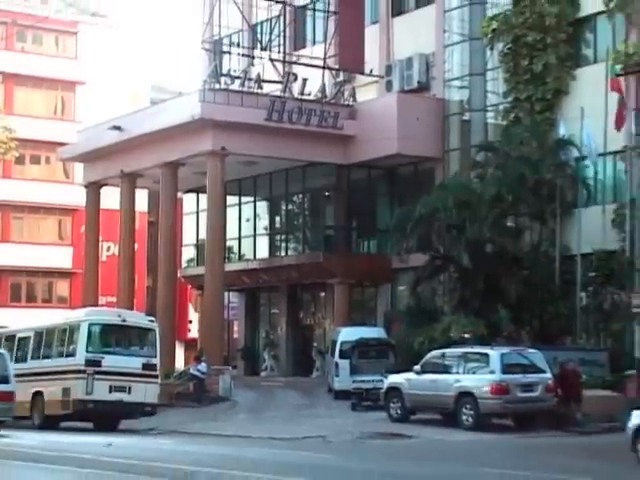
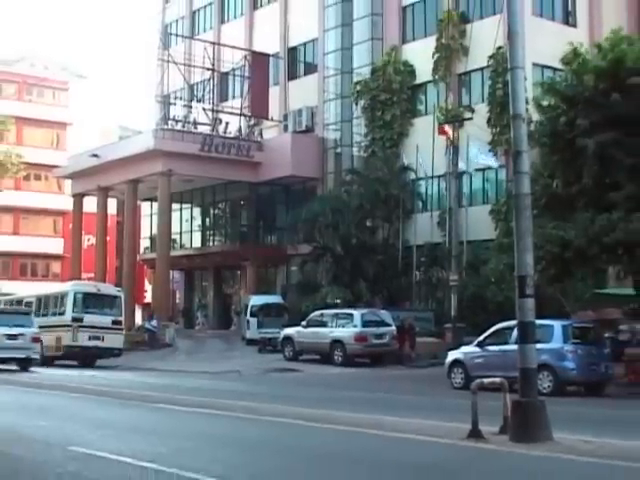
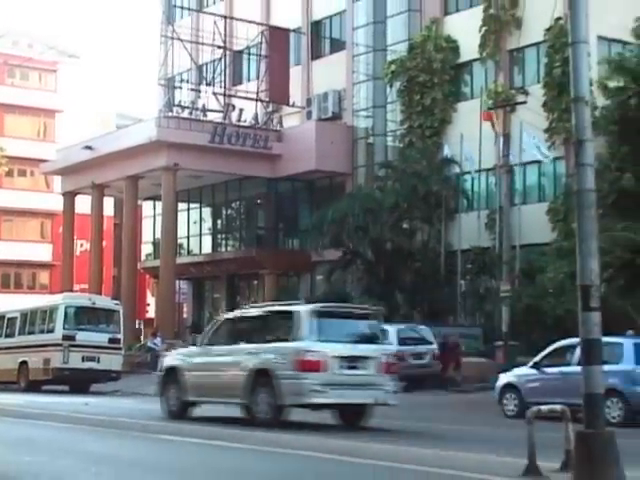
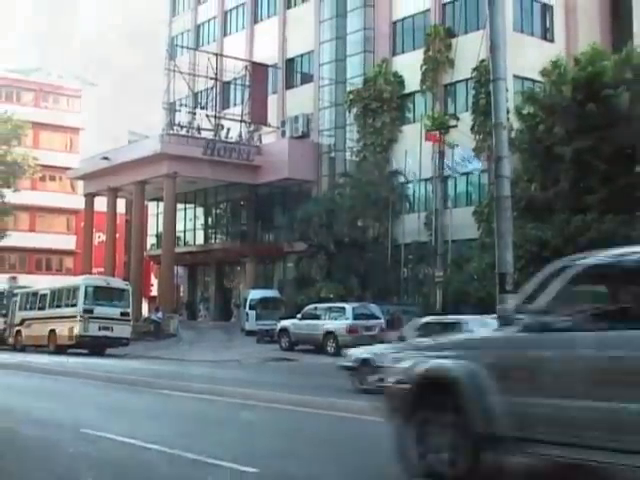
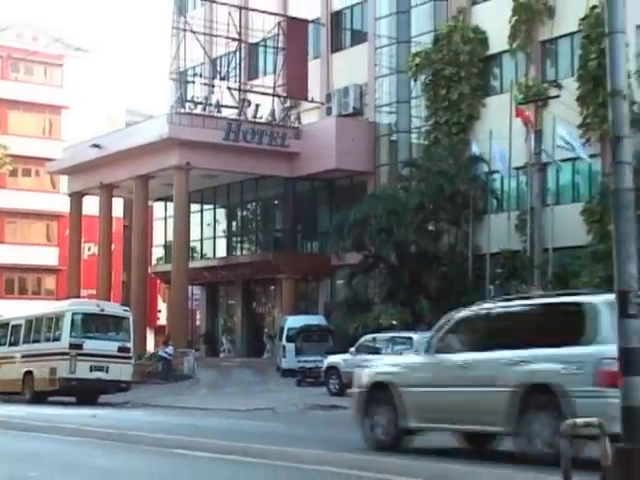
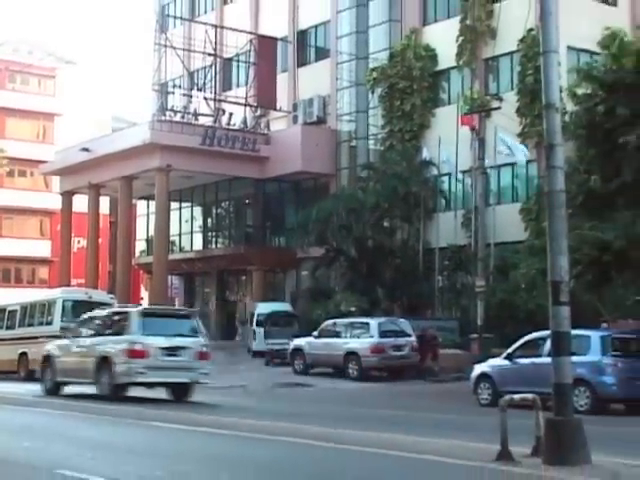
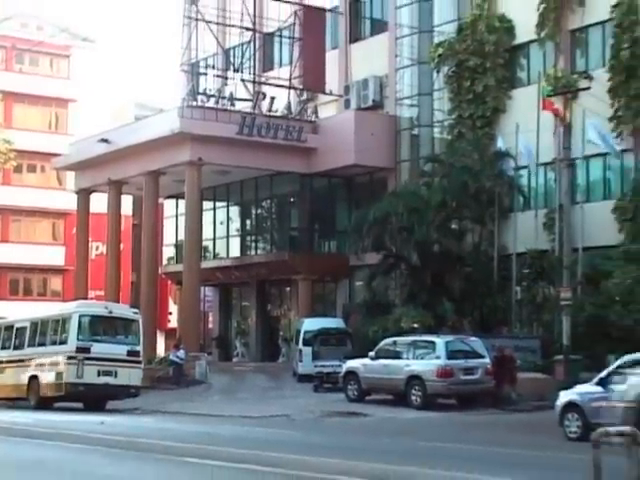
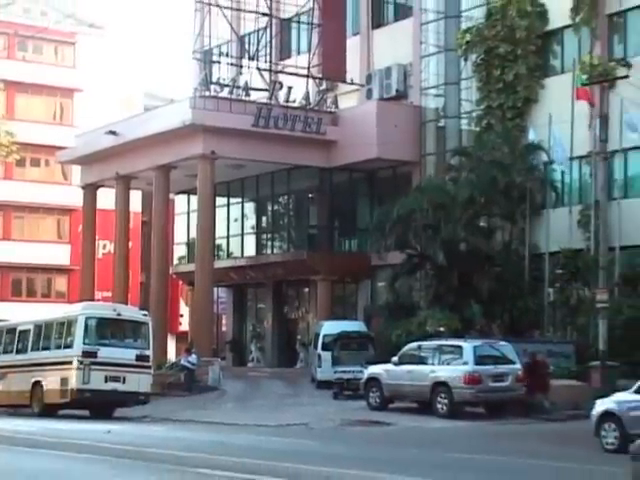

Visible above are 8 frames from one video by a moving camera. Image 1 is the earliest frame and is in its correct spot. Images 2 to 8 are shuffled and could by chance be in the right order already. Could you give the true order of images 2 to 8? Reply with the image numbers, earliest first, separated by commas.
8, 7, 5, 3, 6, 2, 4
